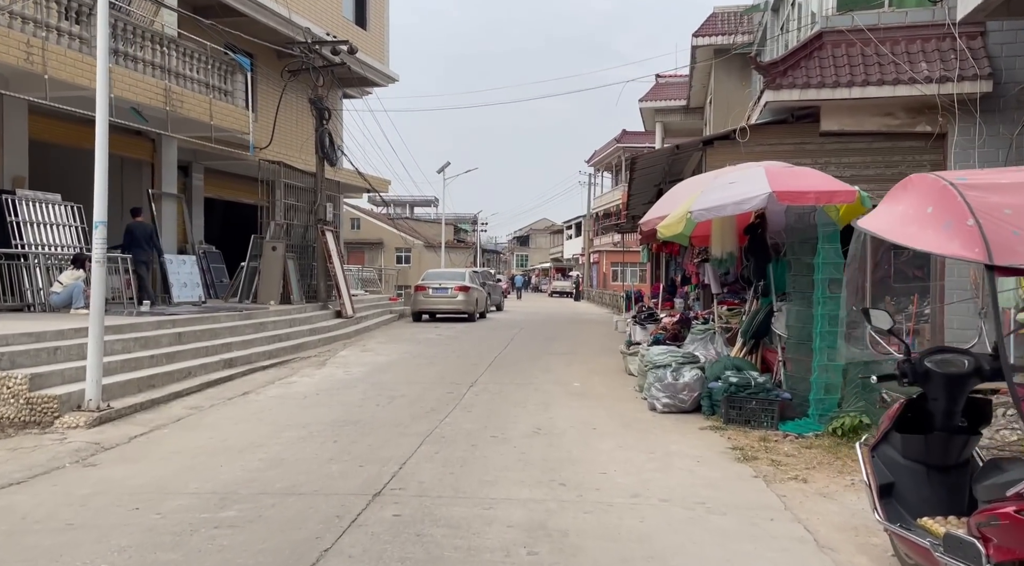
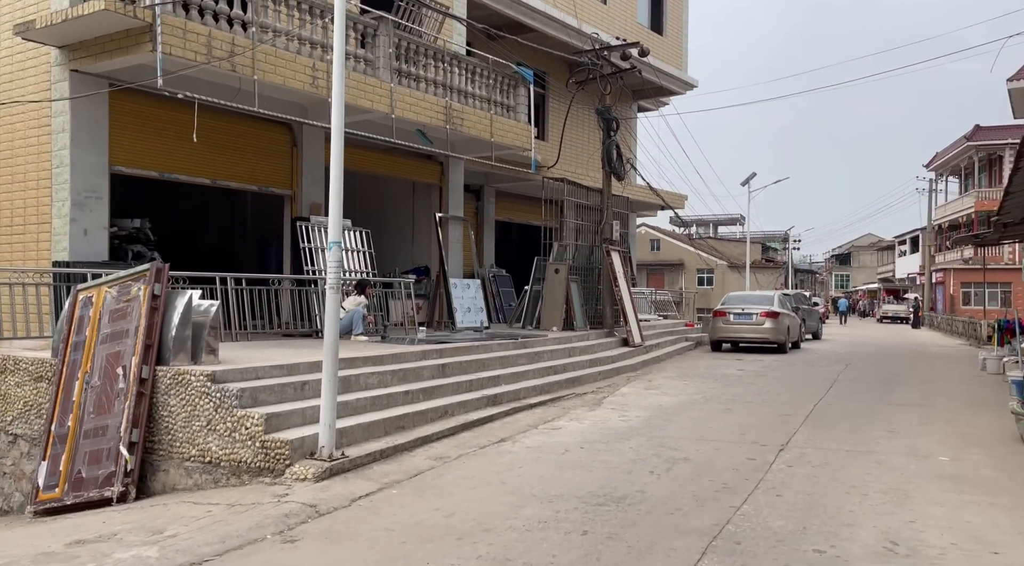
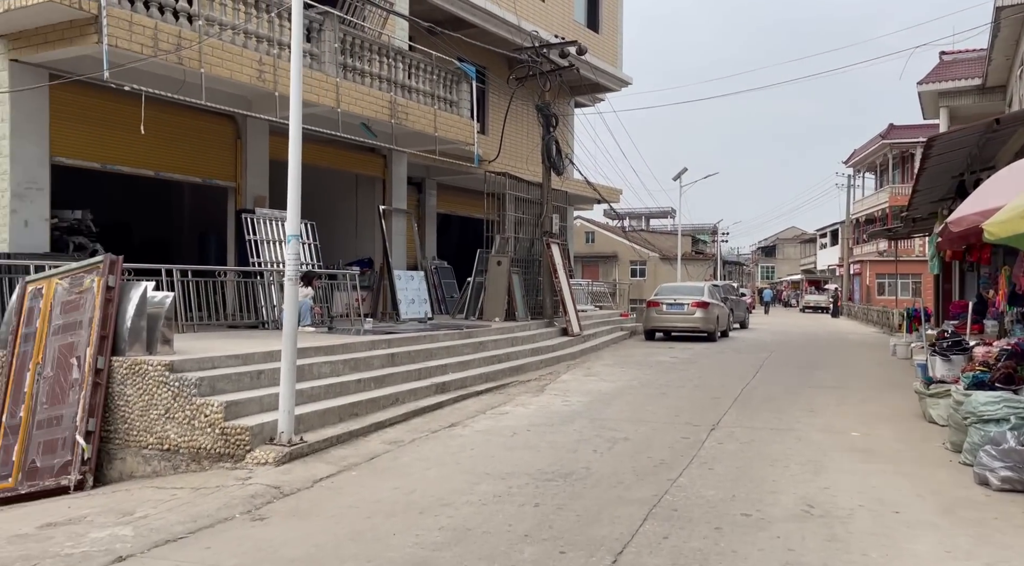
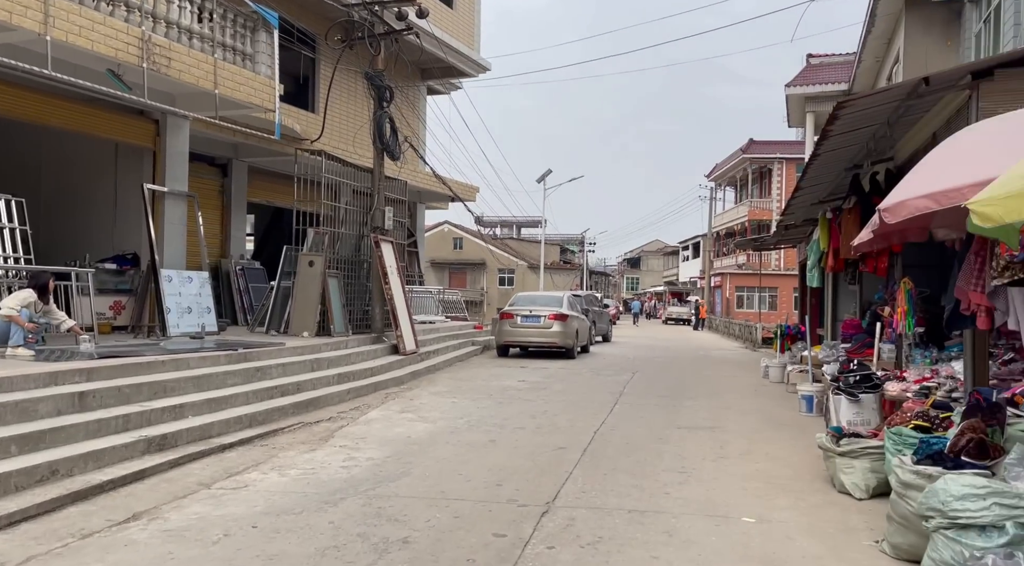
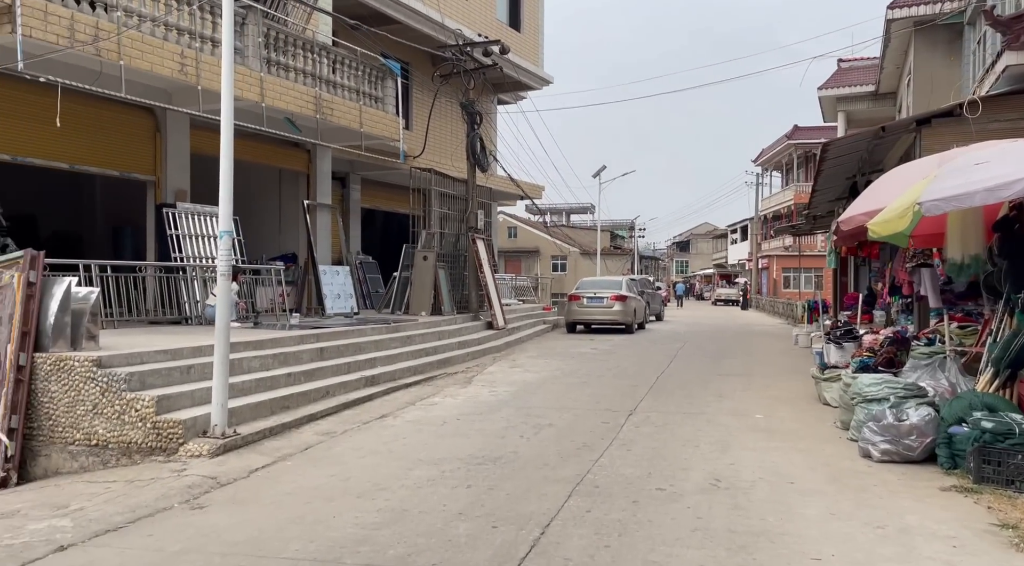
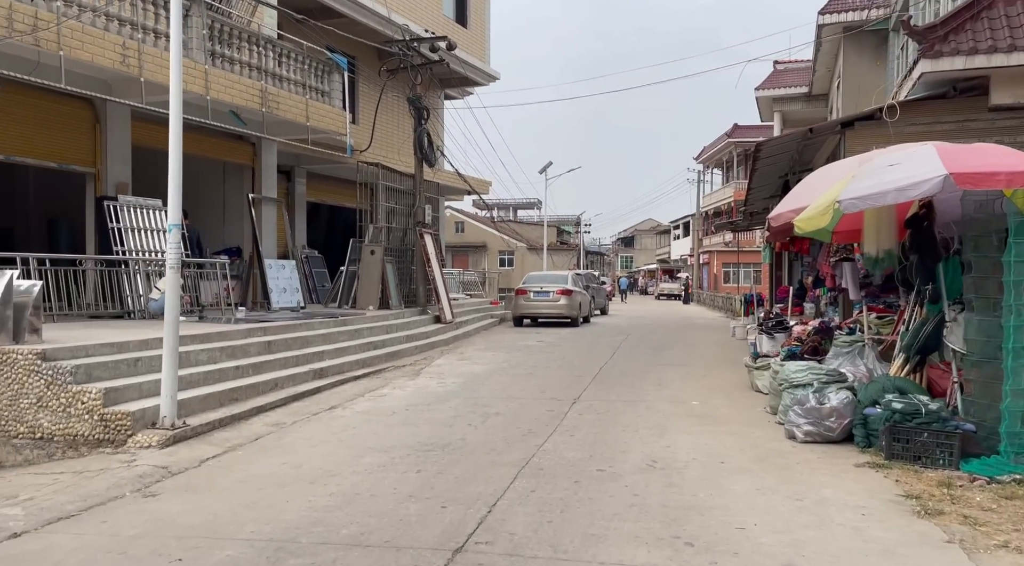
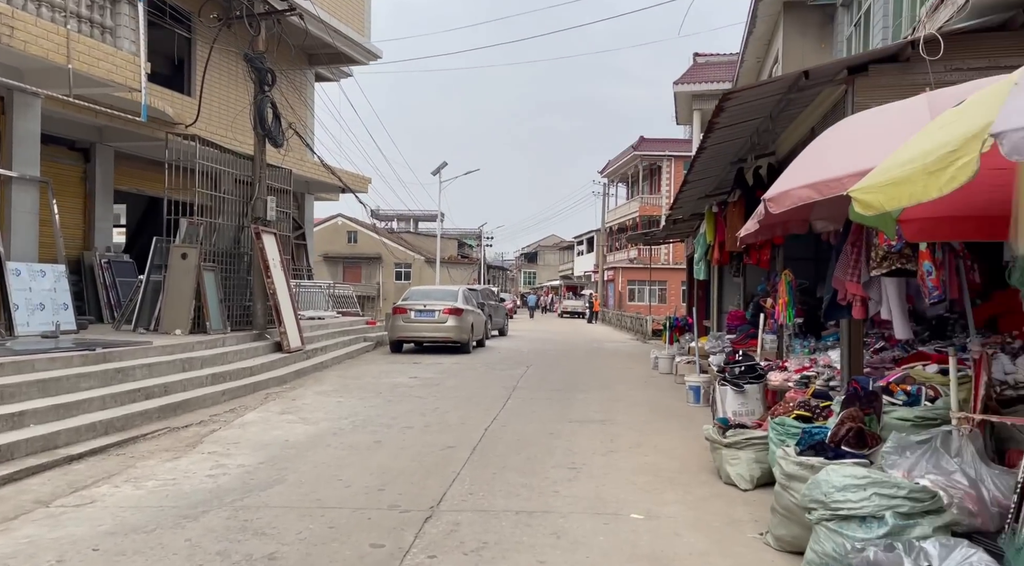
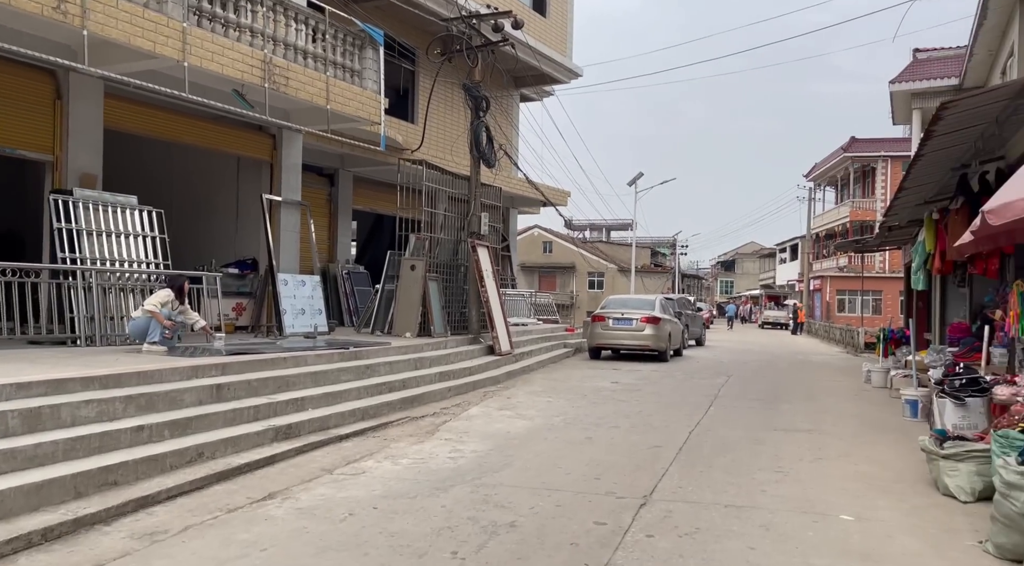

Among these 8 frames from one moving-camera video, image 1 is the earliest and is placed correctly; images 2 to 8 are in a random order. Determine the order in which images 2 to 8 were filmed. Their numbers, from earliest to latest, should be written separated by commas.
6, 5, 3, 2, 8, 4, 7
